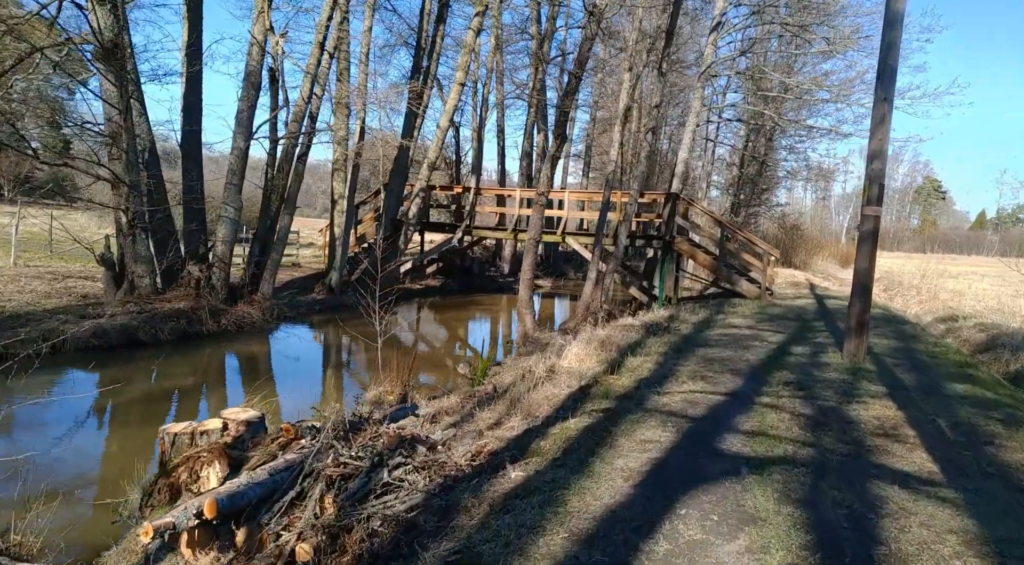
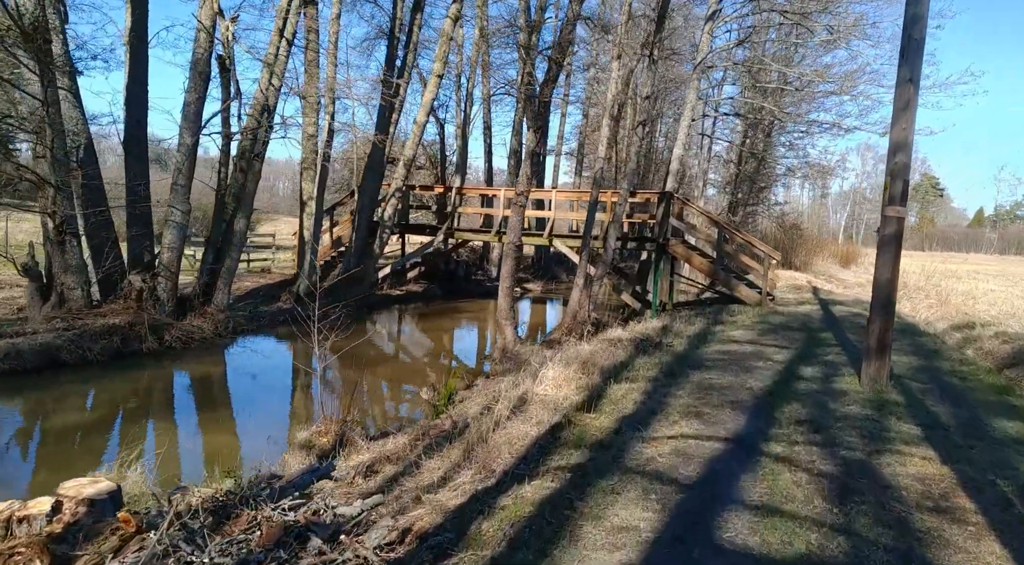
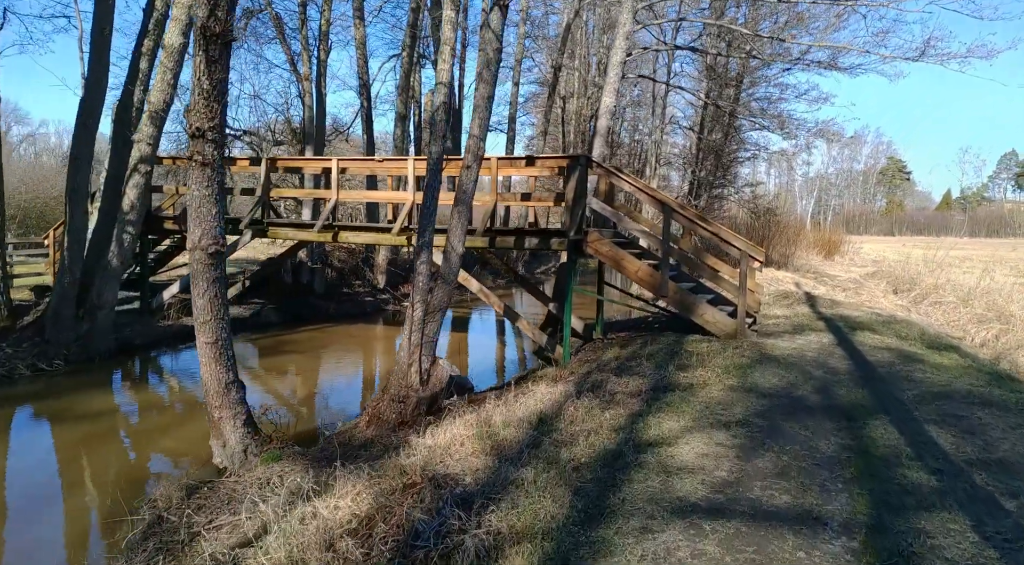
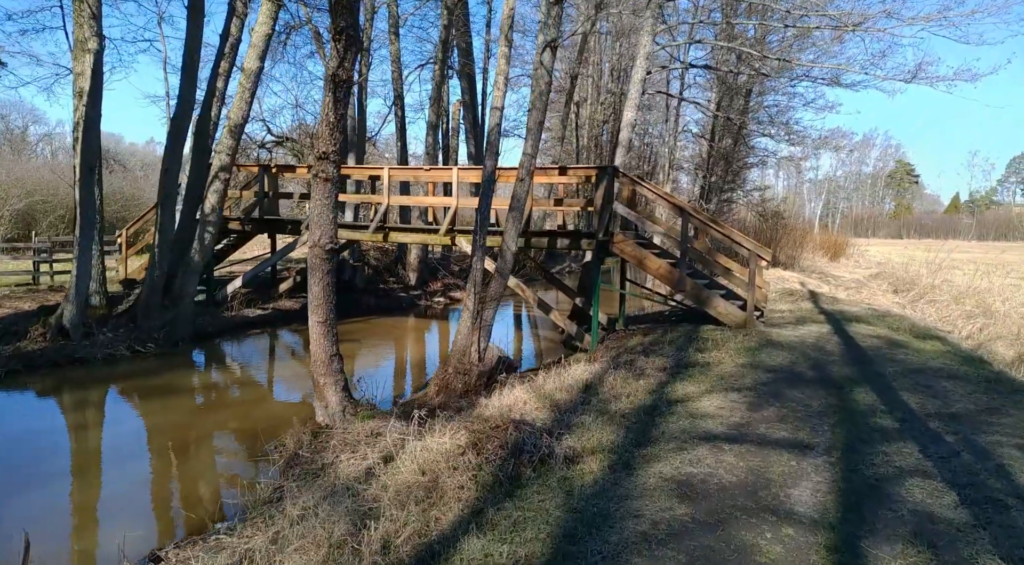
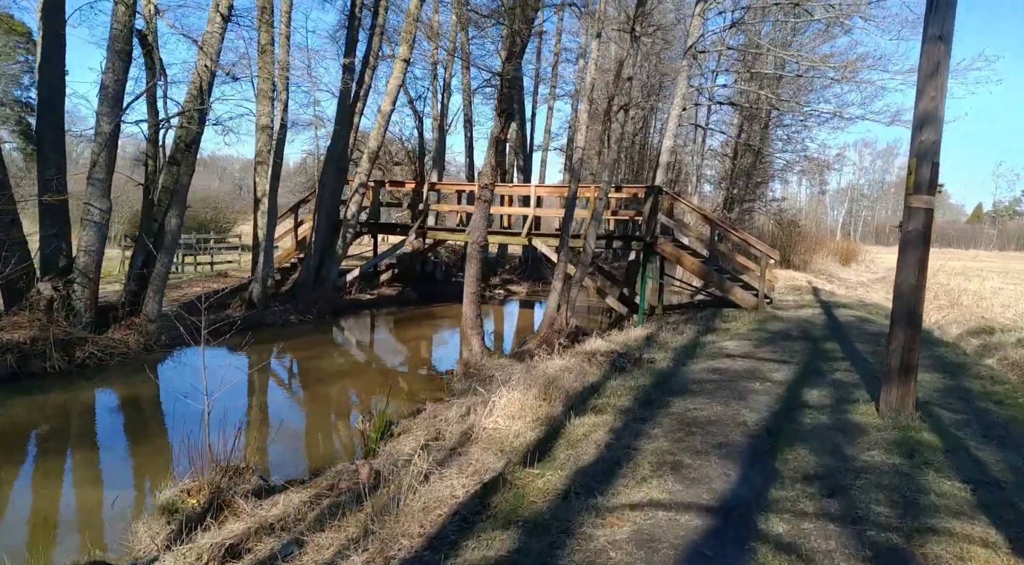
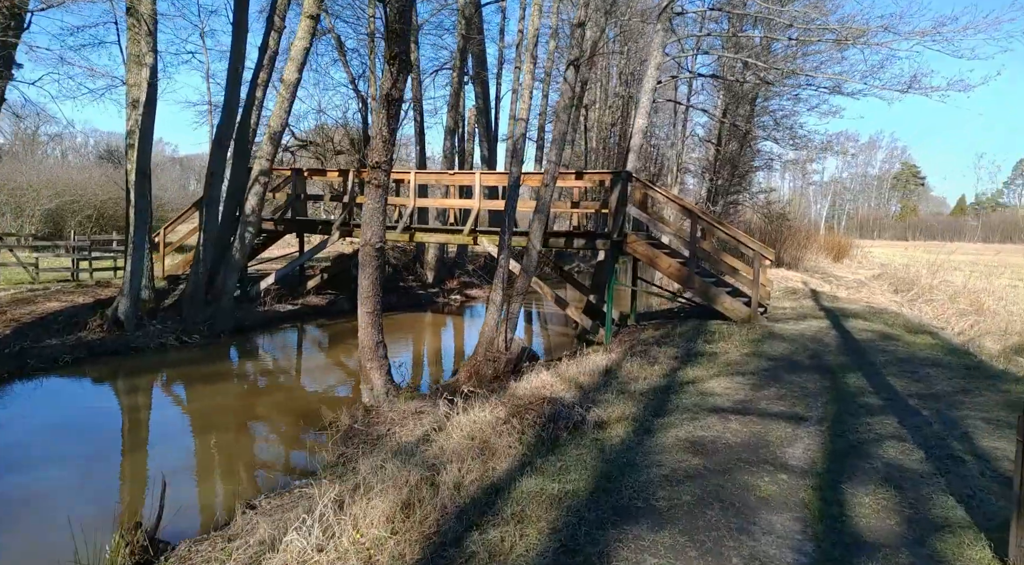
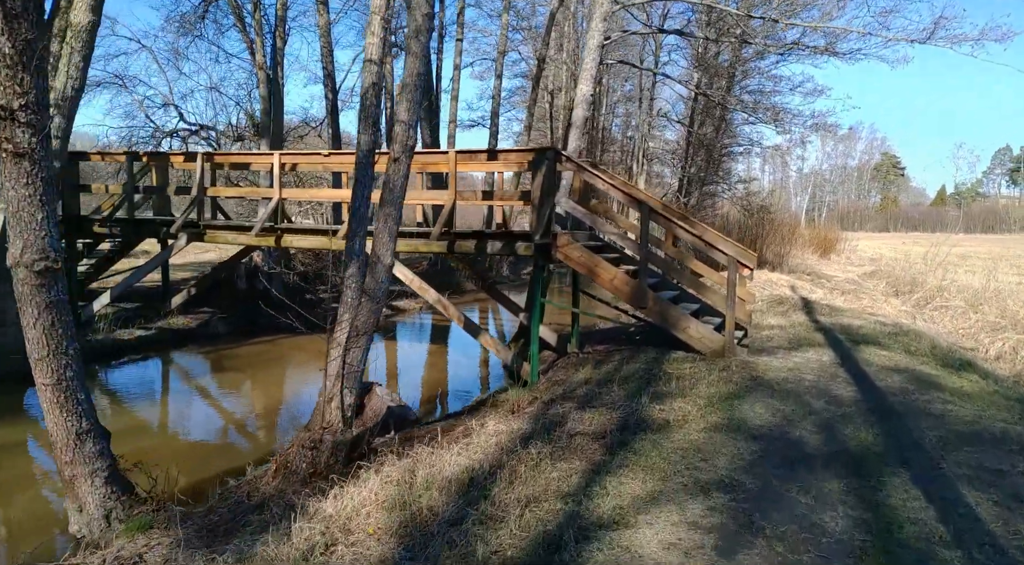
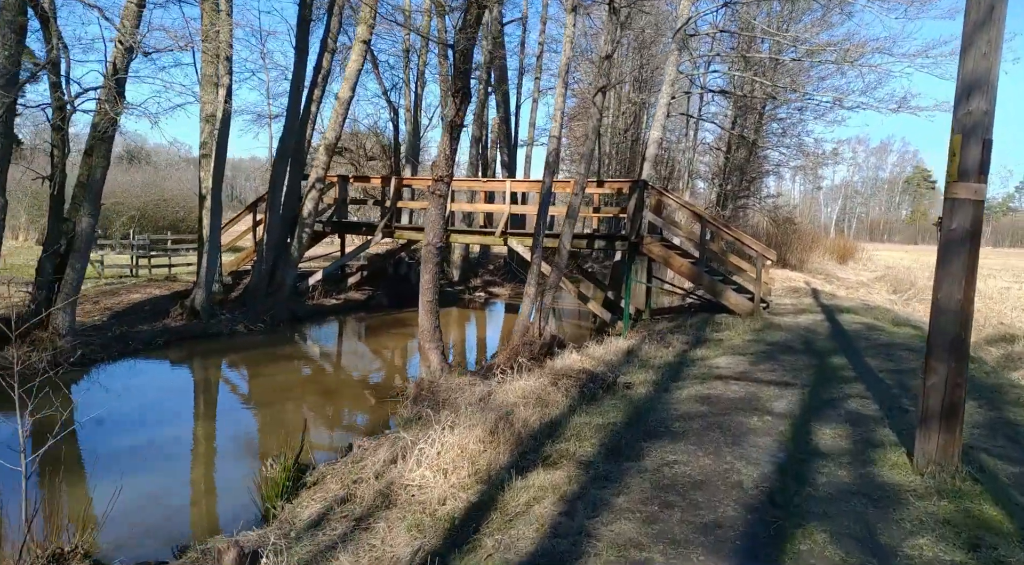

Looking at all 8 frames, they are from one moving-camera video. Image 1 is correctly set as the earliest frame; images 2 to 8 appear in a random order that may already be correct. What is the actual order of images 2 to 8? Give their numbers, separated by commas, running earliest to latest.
2, 5, 8, 6, 4, 3, 7
